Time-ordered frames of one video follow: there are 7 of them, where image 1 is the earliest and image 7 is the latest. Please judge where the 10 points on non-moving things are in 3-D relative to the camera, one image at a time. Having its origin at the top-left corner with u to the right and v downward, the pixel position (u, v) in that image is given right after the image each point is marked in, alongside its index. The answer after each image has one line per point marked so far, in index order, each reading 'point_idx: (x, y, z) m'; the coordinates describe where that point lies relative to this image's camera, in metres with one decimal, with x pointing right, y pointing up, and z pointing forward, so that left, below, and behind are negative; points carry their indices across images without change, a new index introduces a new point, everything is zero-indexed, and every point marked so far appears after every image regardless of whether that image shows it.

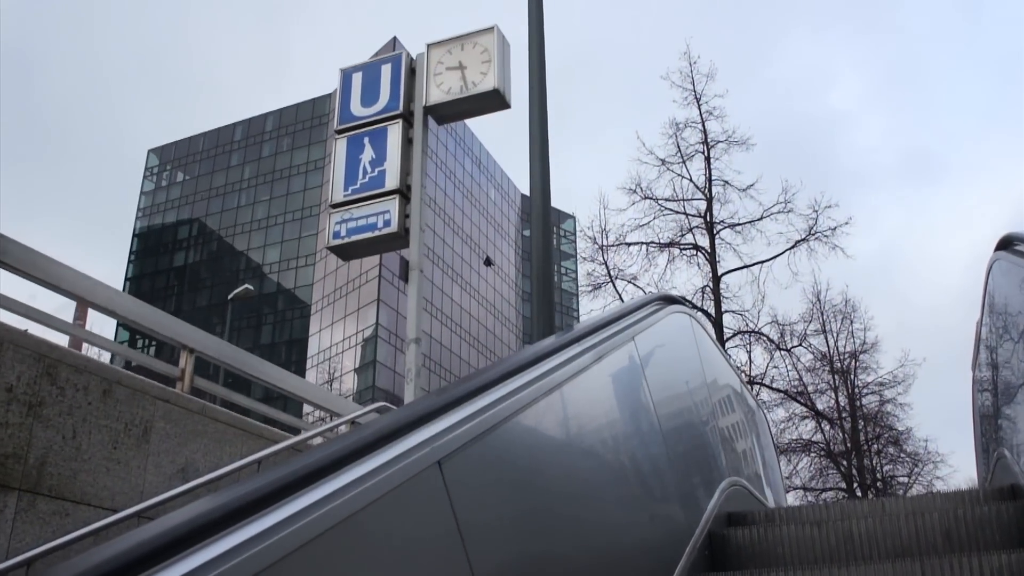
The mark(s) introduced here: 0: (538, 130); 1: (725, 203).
0: (+0.2, +1.4, +7.9) m
1: (+3.2, +1.3, +13.0) m
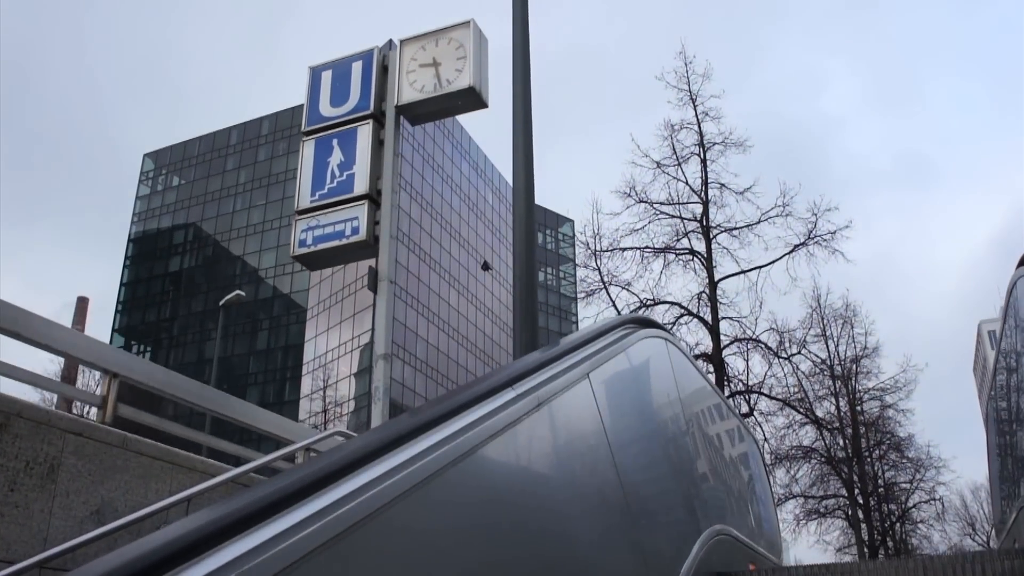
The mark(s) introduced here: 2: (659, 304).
0: (+0.1, +1.4, +7.5) m
1: (+3.0, +1.2, +12.6) m
2: (+2.4, -0.3, +13.8) m
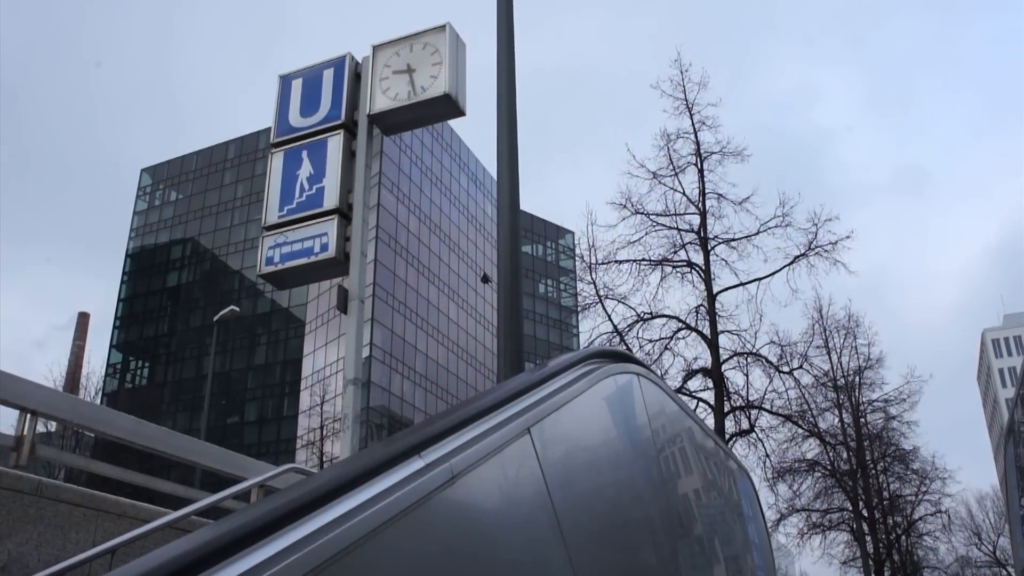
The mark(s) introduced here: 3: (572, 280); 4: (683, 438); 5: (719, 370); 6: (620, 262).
0: (-0.1, +1.2, +7.2) m
1: (+2.9, +1.0, +12.2) m
2: (+2.2, -0.5, +13.4) m
3: (+1.2, +0.2, +17.2) m
4: (+1.0, -0.9, +5.3) m
5: (+3.2, -1.3, +13.4) m
6: (+1.7, +0.4, +14.0) m
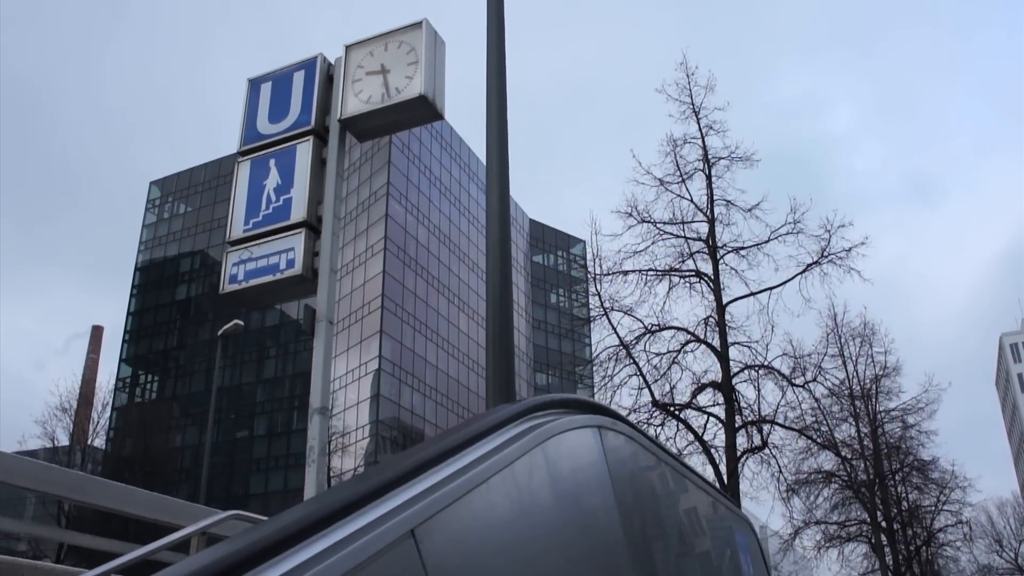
0: (-0.1, +1.1, +6.7) m
1: (+2.9, +0.8, +11.7) m
2: (+2.3, -0.6, +12.9) m
3: (+1.3, 0.0, +16.7) m
4: (+0.9, -1.0, +4.8) m
5: (+3.2, -1.4, +12.9) m
6: (+1.8, +0.2, +13.6) m
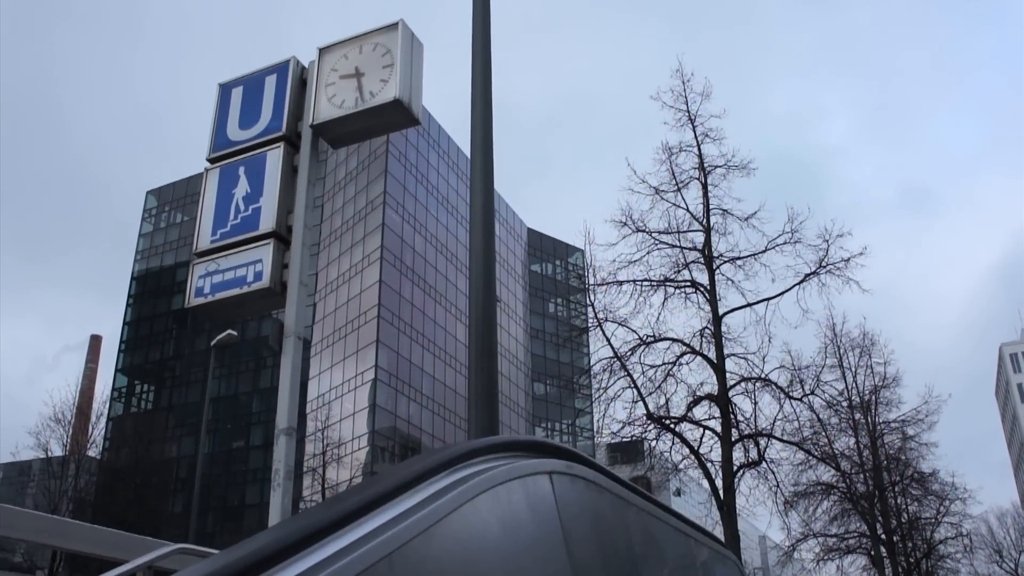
0: (-0.3, +1.0, +6.5) m
1: (+2.8, +0.7, +11.5) m
2: (+2.1, -0.8, +12.7) m
3: (+1.1, -0.2, +16.5) m
4: (+0.8, -1.1, +4.5) m
5: (+3.1, -1.6, +12.6) m
6: (+1.6, +0.1, +13.3) m
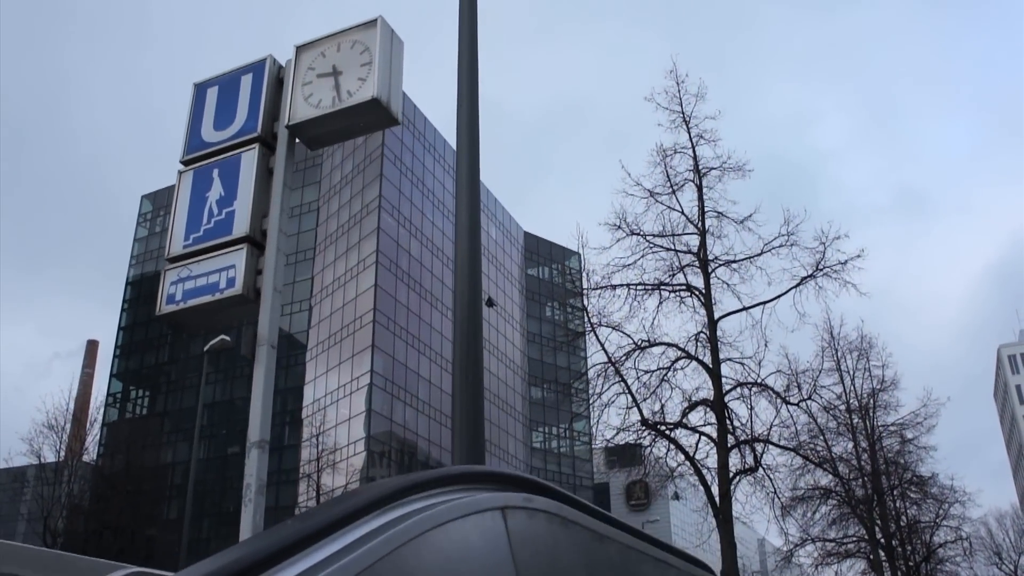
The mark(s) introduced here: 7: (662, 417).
0: (-0.4, +1.0, +6.3) m
1: (+2.7, +0.6, +11.3) m
2: (+2.0, -0.8, +12.5) m
3: (+1.0, -0.3, +16.3) m
4: (+0.7, -1.1, +4.4) m
5: (+3.0, -1.6, +12.5) m
6: (+1.5, 0.0, +13.1) m
7: (+2.1, -1.8, +12.4) m
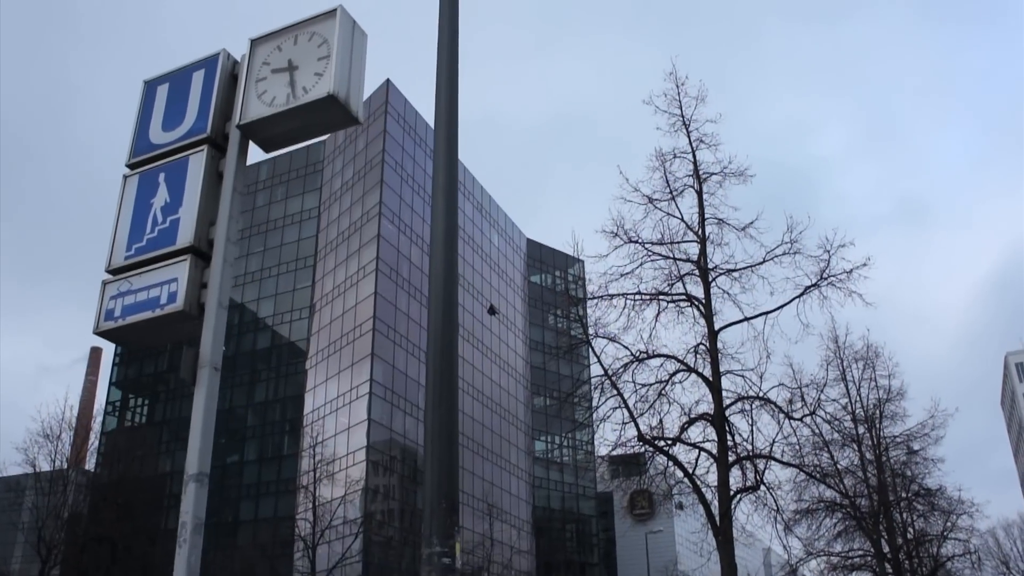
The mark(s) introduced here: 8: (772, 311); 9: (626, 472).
0: (-0.5, +0.9, +5.9) m
1: (+2.5, +0.5, +10.9) m
2: (+1.9, -1.0, +12.1) m
3: (+0.9, -0.5, +15.9) m
4: (+0.6, -1.2, +3.9) m
5: (+2.9, -1.8, +12.0) m
6: (+1.4, -0.1, +12.7) m
7: (+2.0, -2.0, +12.0) m
8: (+3.2, -0.3, +10.7) m
9: (+1.7, -2.9, +13.6) m
